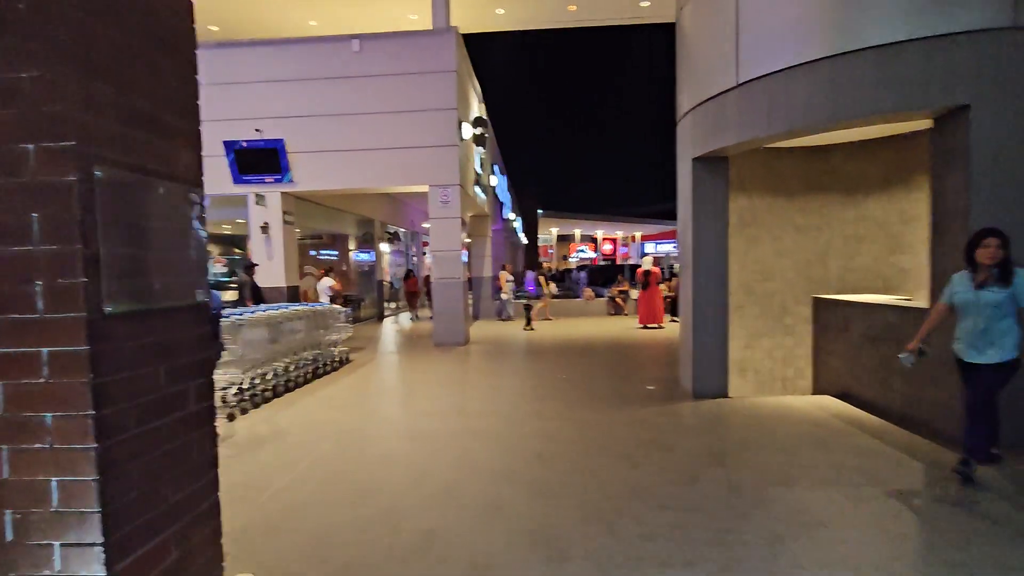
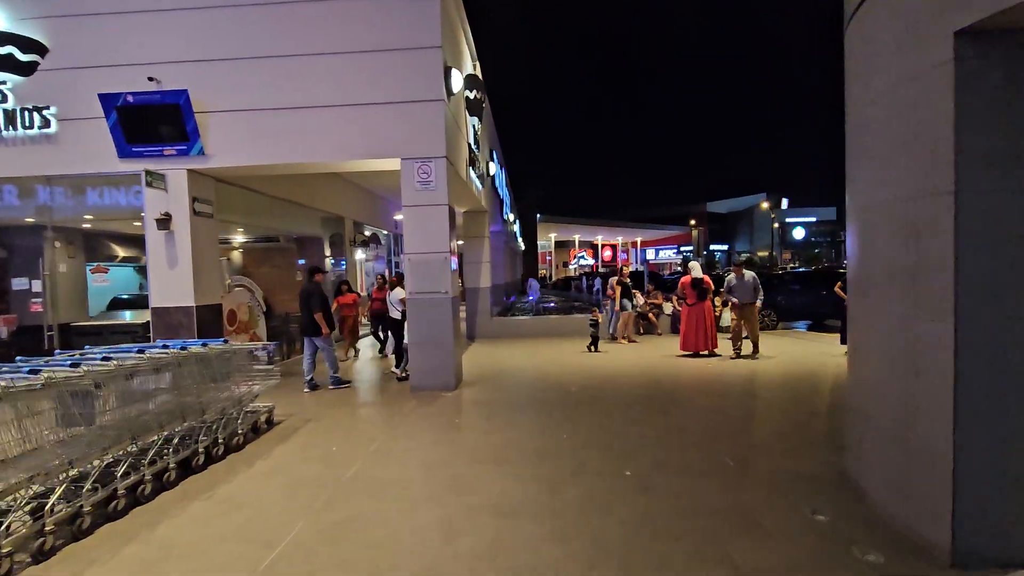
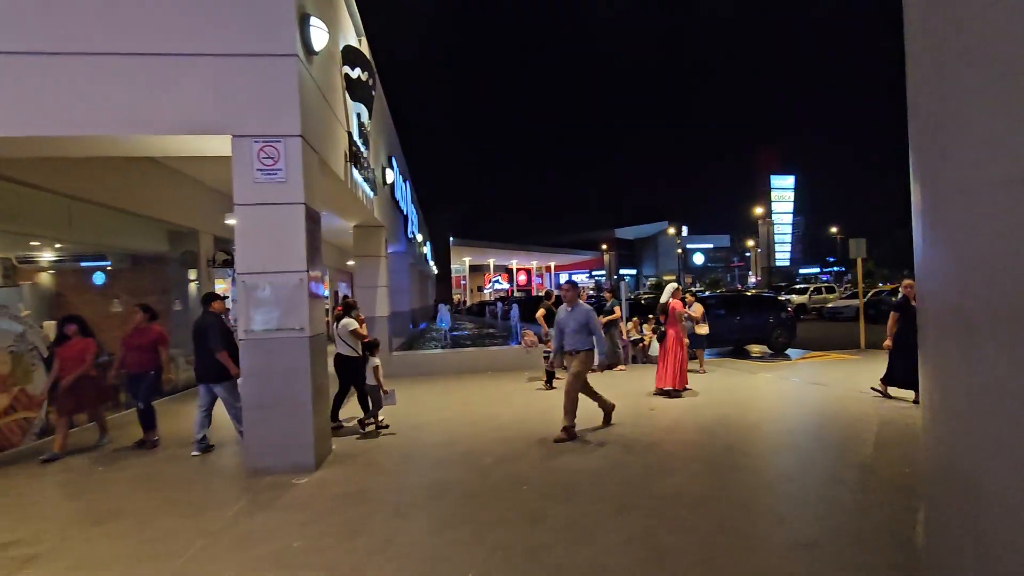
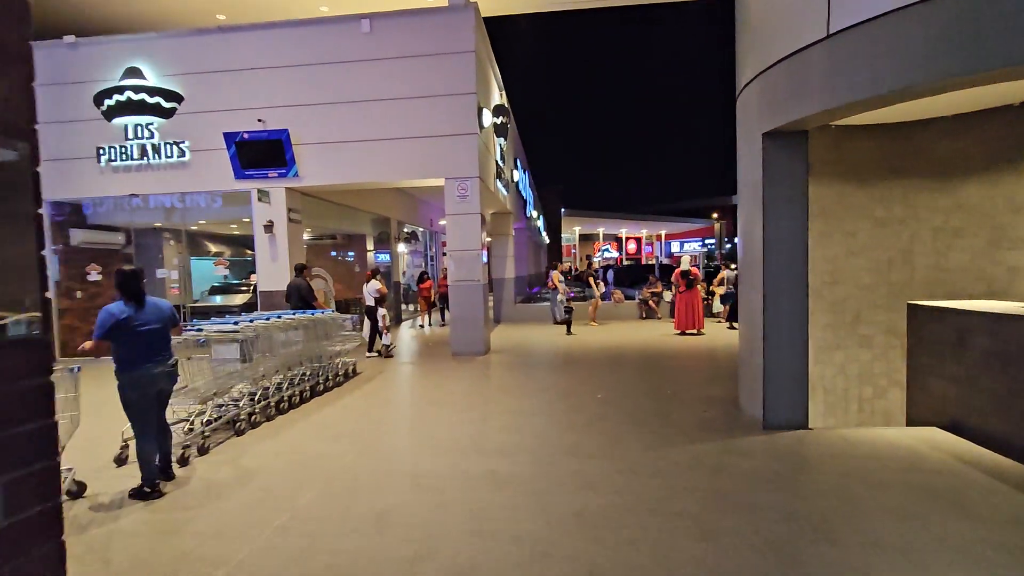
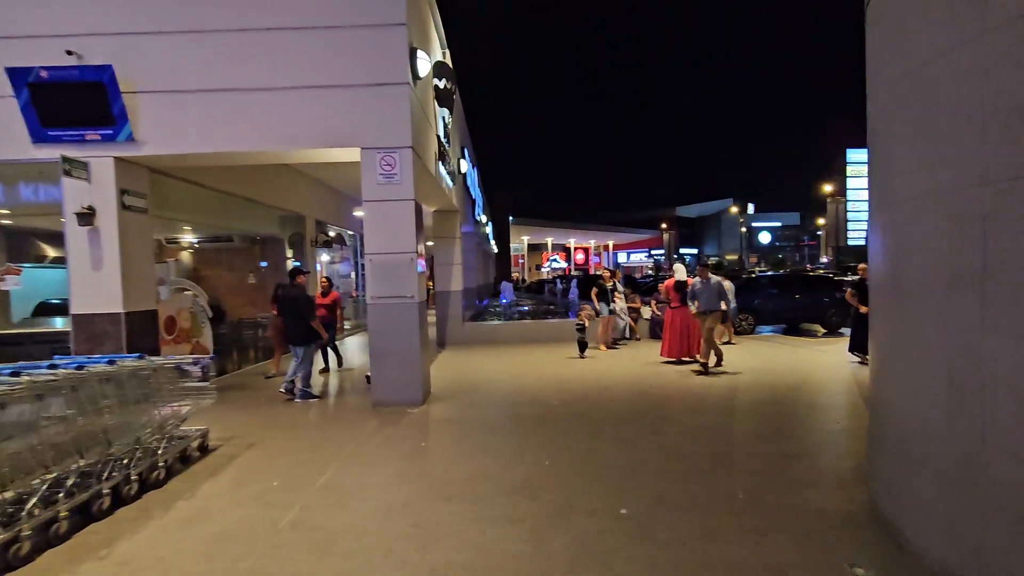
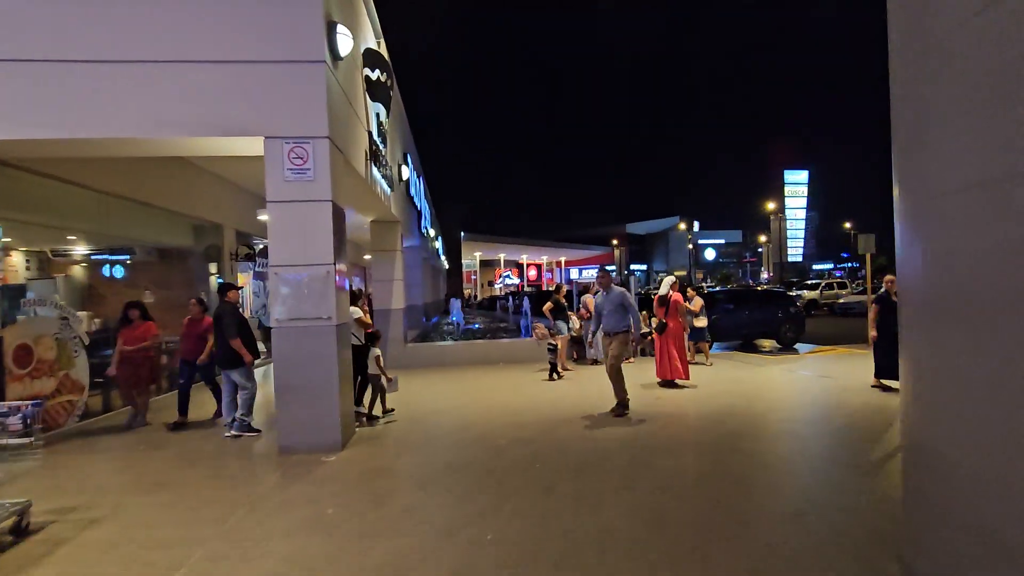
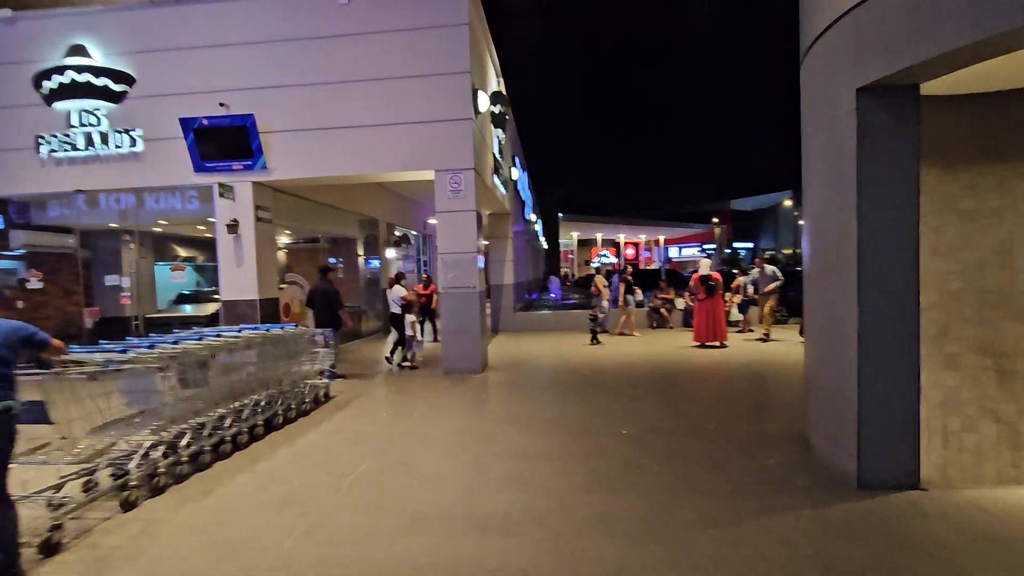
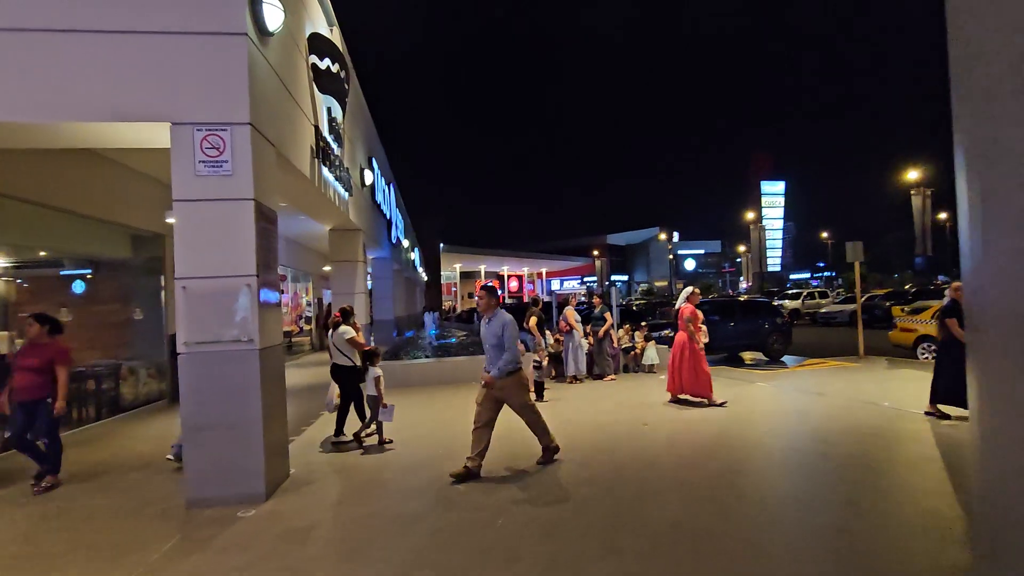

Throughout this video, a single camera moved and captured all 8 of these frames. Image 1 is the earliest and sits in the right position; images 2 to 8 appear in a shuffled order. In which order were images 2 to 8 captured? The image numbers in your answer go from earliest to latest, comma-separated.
4, 7, 2, 5, 6, 3, 8
